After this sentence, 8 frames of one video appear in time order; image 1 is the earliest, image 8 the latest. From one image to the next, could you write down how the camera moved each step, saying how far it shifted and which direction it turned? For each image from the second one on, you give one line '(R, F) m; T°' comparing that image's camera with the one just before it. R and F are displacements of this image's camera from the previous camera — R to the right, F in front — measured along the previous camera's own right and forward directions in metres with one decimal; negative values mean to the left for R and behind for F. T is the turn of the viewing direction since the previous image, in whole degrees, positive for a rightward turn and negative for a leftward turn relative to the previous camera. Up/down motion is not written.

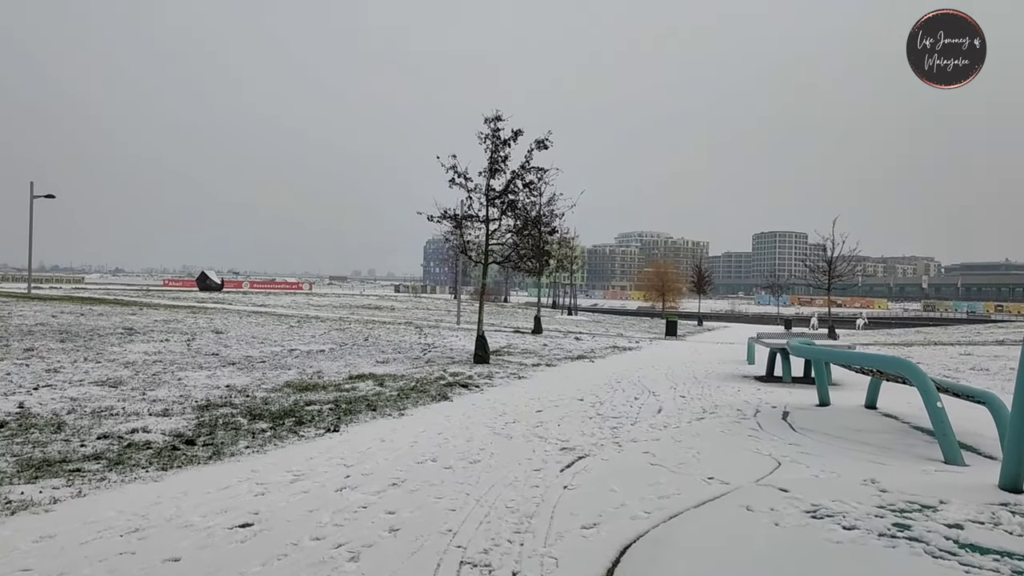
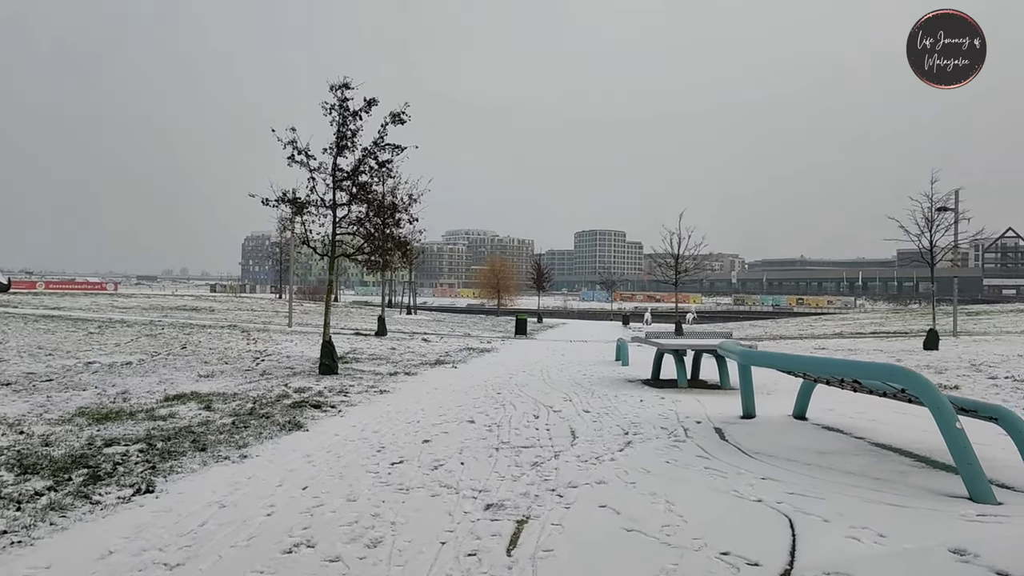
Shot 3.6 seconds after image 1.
(-0.4, +2.0) m; +11°
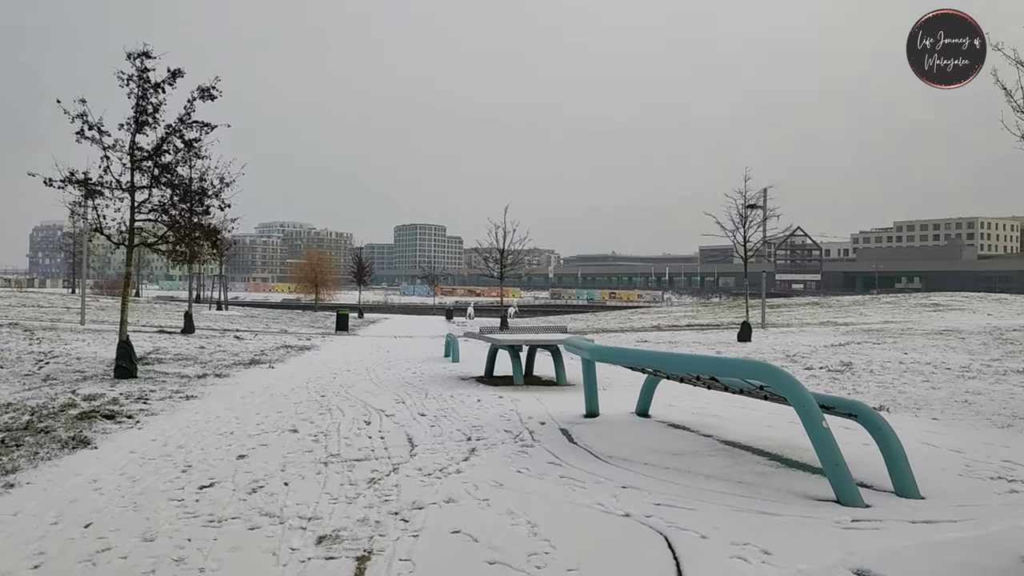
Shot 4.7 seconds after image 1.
(-0.1, +0.7) m; +11°
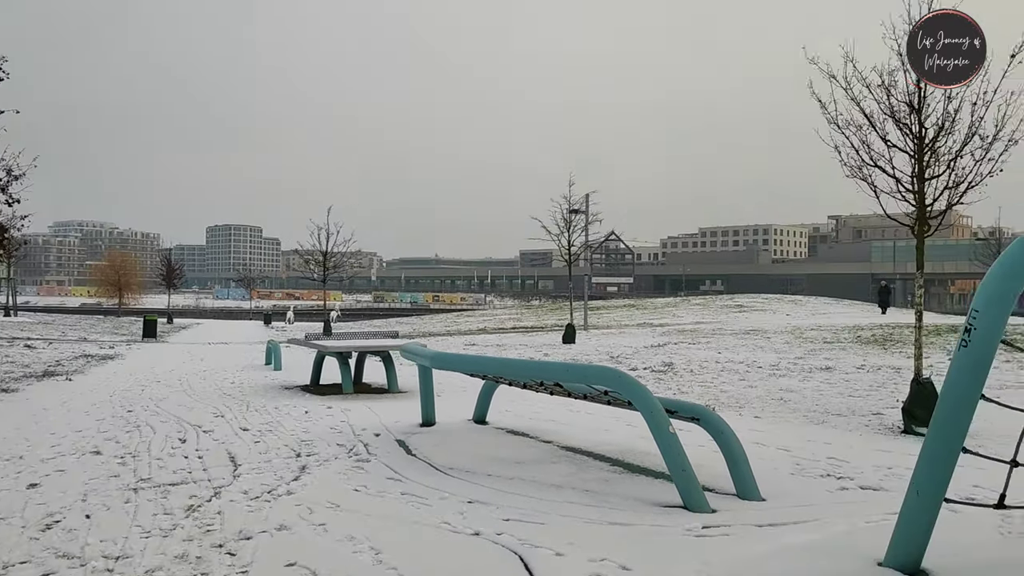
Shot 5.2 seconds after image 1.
(-0.1, +0.3) m; +11°
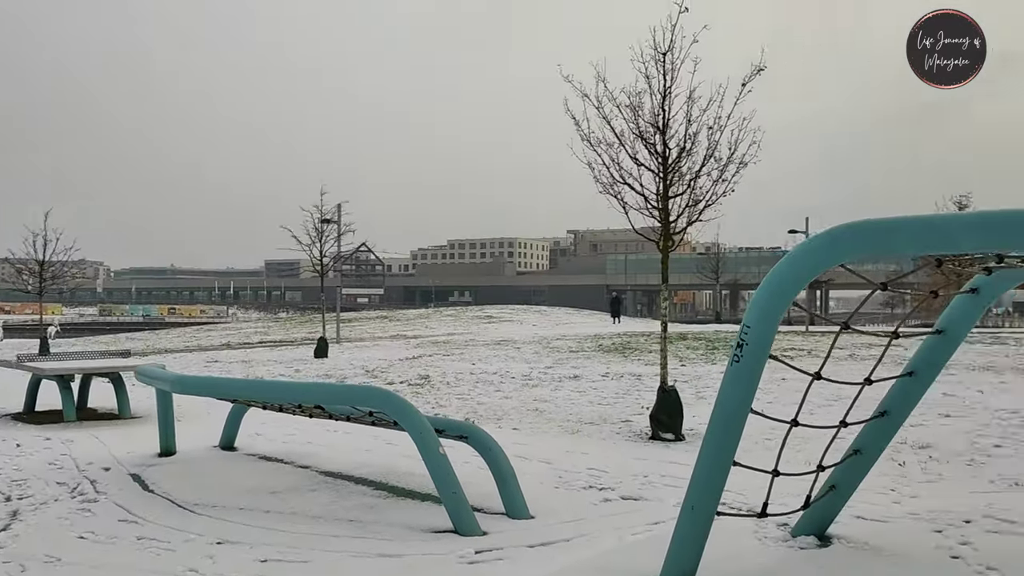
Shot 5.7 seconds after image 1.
(-0.1, +0.3) m; +16°
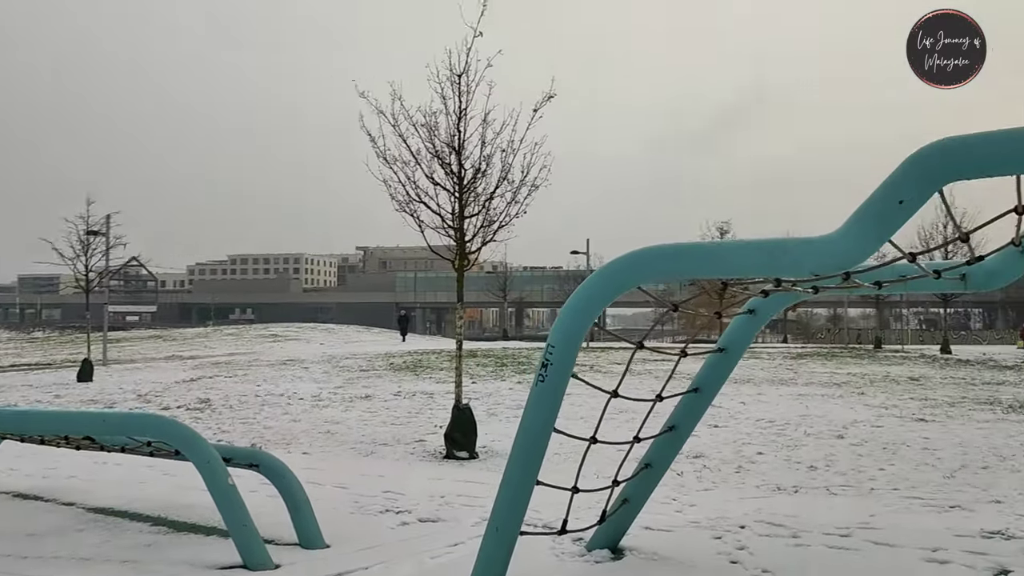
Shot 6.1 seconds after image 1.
(-0.1, +0.1) m; +13°
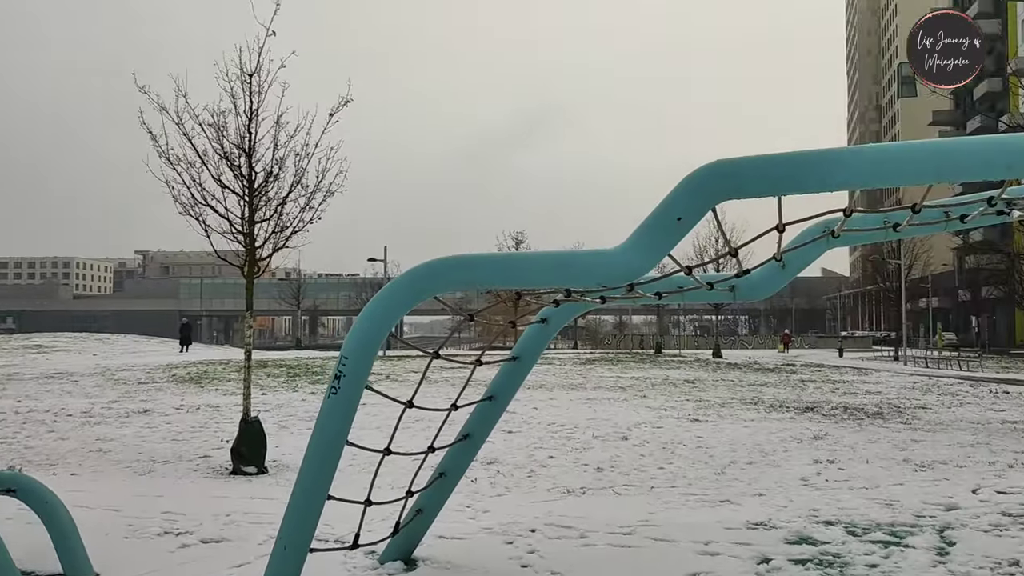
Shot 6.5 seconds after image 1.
(0.0, 0.0) m; +13°
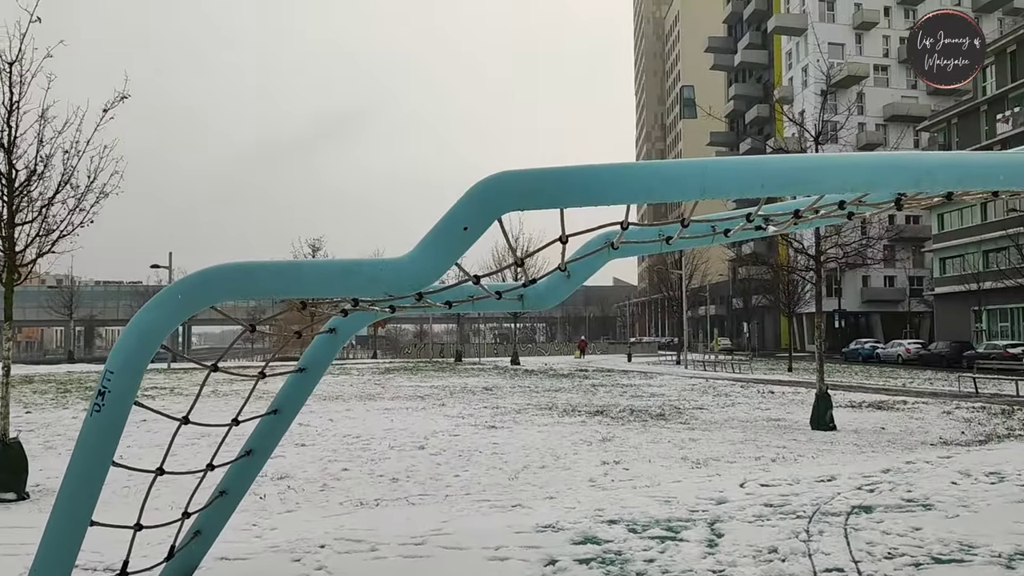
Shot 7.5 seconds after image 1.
(+0.1, 0.0) m; +12°
